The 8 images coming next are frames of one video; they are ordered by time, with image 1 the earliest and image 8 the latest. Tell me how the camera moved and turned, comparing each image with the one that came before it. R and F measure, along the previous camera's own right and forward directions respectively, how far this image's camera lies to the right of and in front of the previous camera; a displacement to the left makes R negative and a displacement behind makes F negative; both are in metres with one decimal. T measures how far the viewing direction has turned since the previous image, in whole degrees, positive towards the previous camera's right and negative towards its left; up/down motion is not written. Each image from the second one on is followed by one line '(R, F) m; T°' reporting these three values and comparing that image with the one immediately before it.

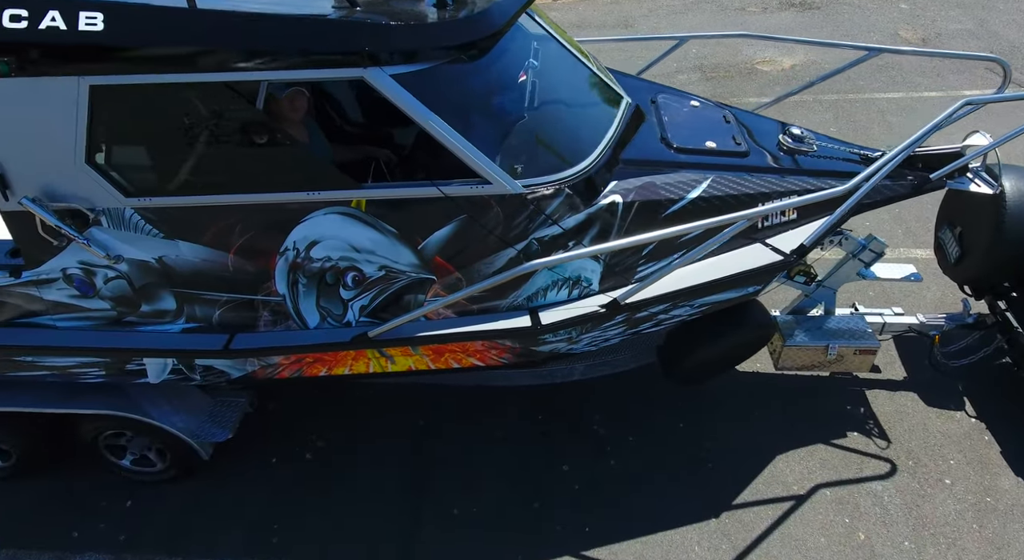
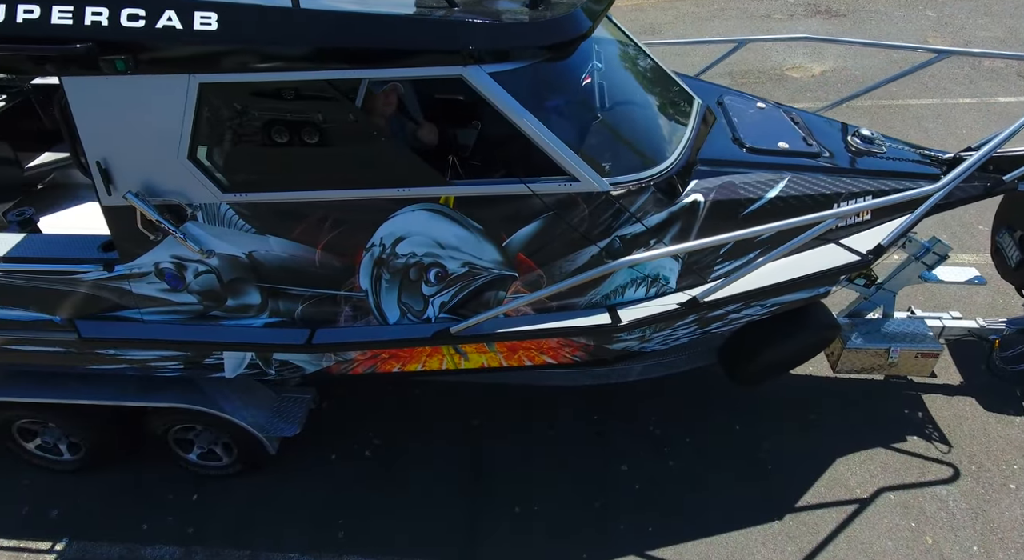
(-0.3, 0.0) m; -1°
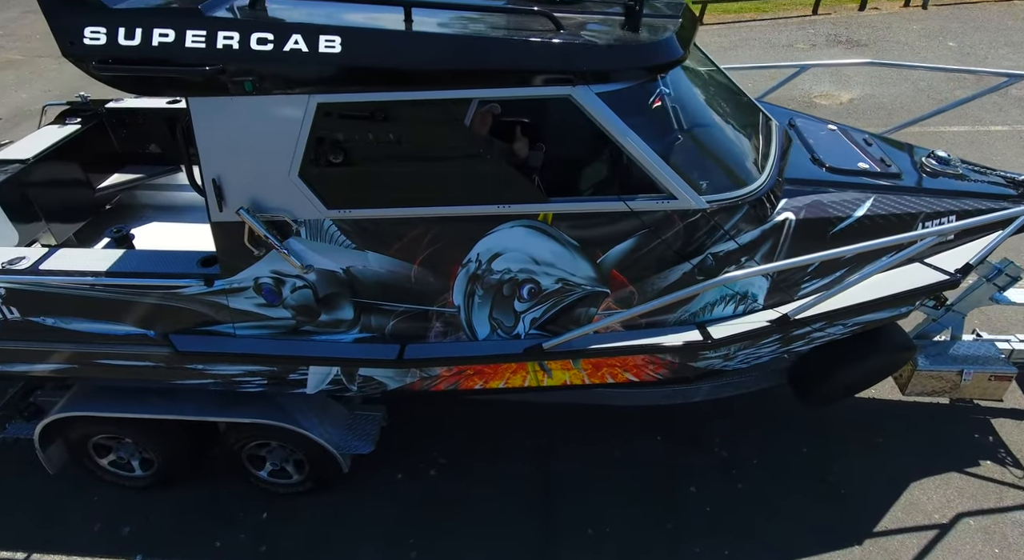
(-0.3, 0.0) m; -1°
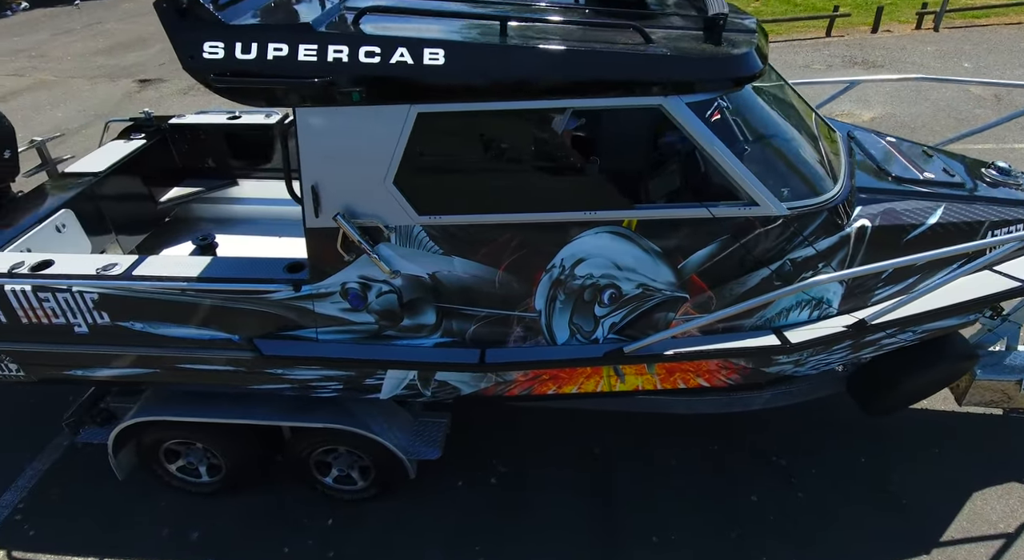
(-0.3, -0.1) m; -1°
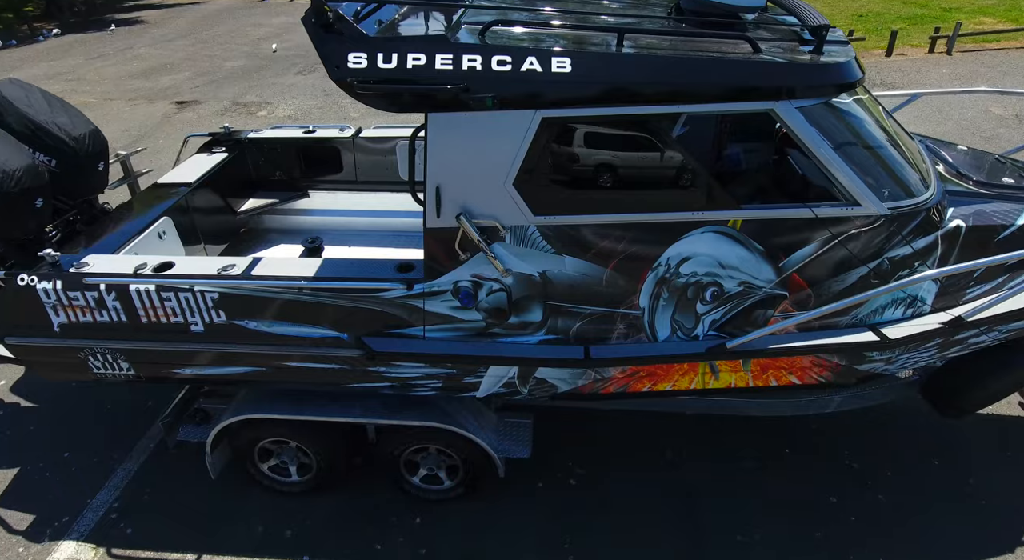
(-0.5, -0.1) m; 0°
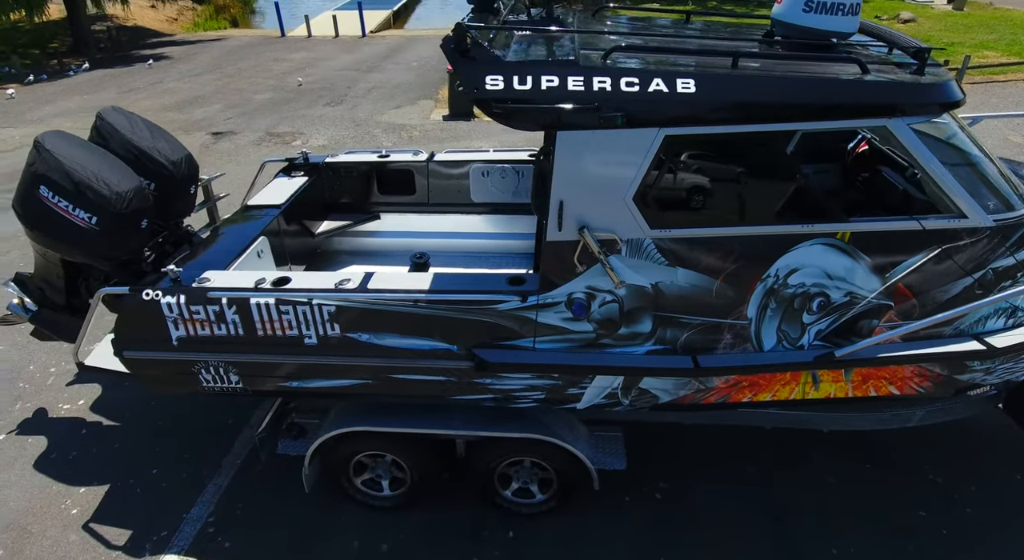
(-0.5, -0.1) m; 0°
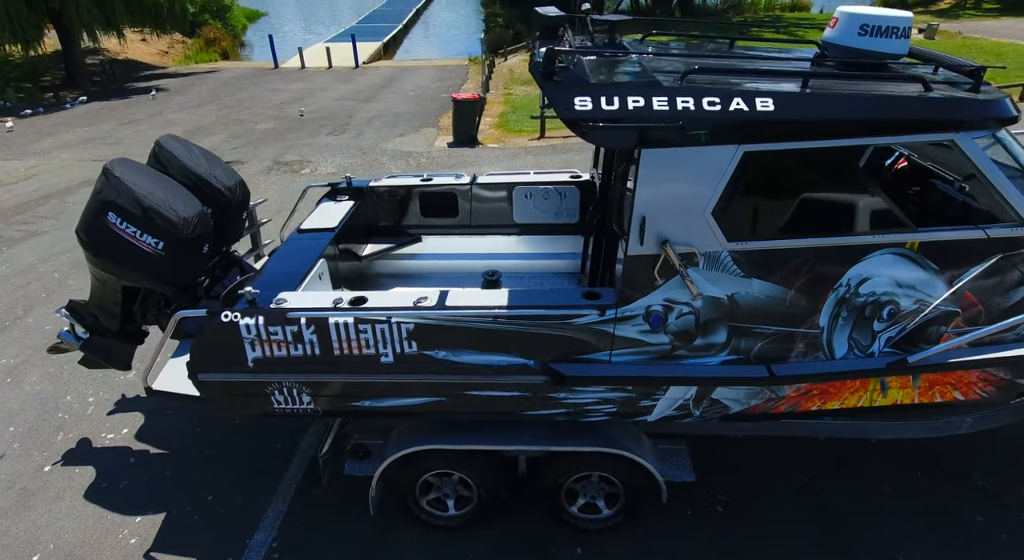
(-0.4, -0.1) m; +1°
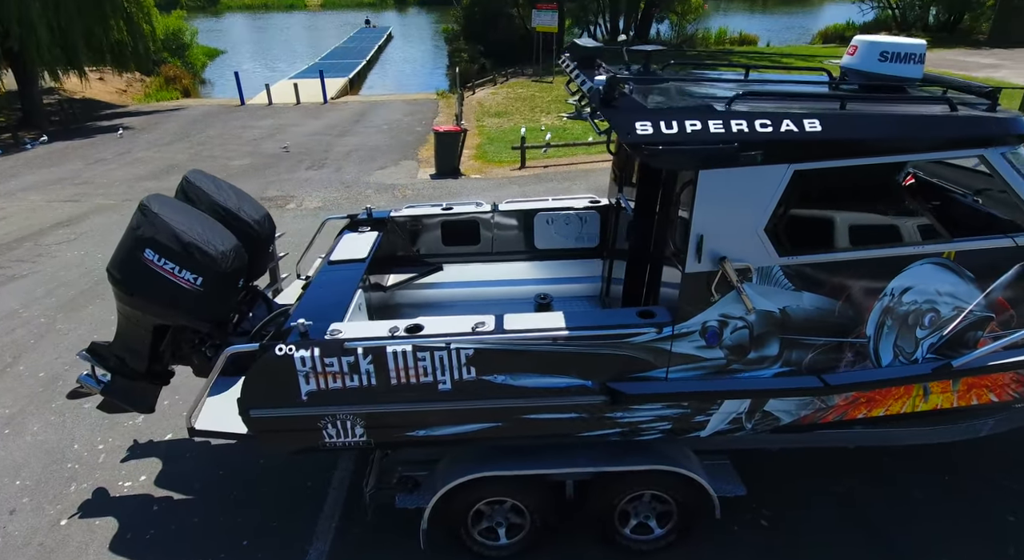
(-0.5, 0.0) m; +3°
